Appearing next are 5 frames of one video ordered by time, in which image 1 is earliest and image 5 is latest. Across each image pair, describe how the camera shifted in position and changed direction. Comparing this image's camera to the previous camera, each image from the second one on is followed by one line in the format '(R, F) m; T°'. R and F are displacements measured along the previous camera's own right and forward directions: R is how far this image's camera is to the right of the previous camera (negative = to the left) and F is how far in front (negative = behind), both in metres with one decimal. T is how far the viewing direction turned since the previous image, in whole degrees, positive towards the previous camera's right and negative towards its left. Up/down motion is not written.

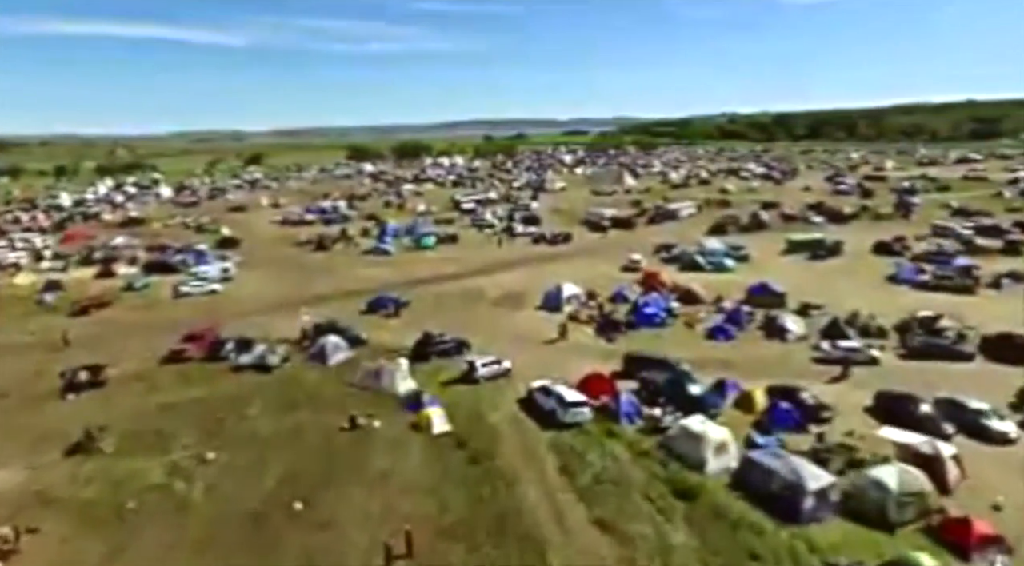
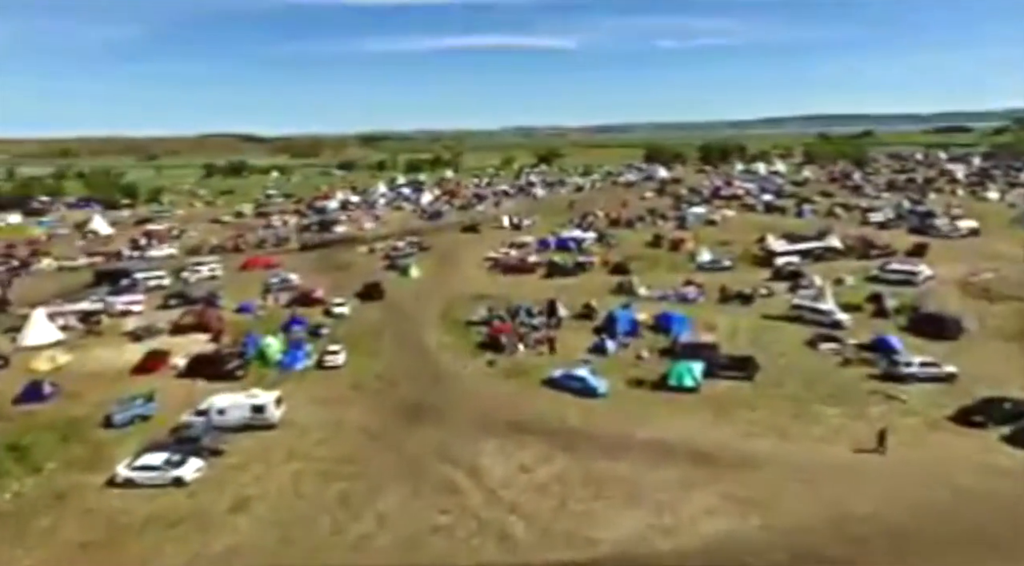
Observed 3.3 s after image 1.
(-2.6, +35.1) m; -24°
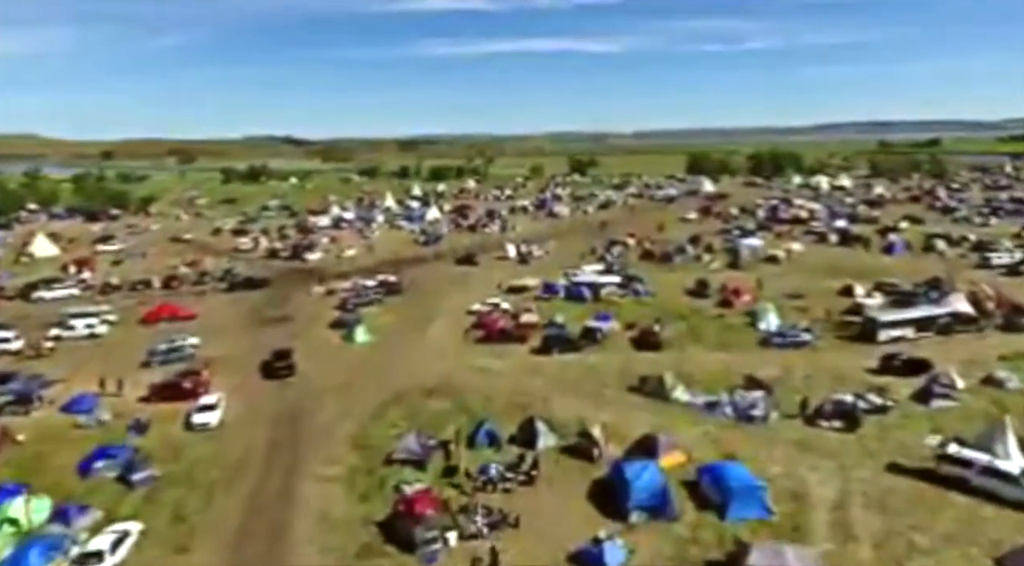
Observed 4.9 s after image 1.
(+3.2, +17.1) m; -3°
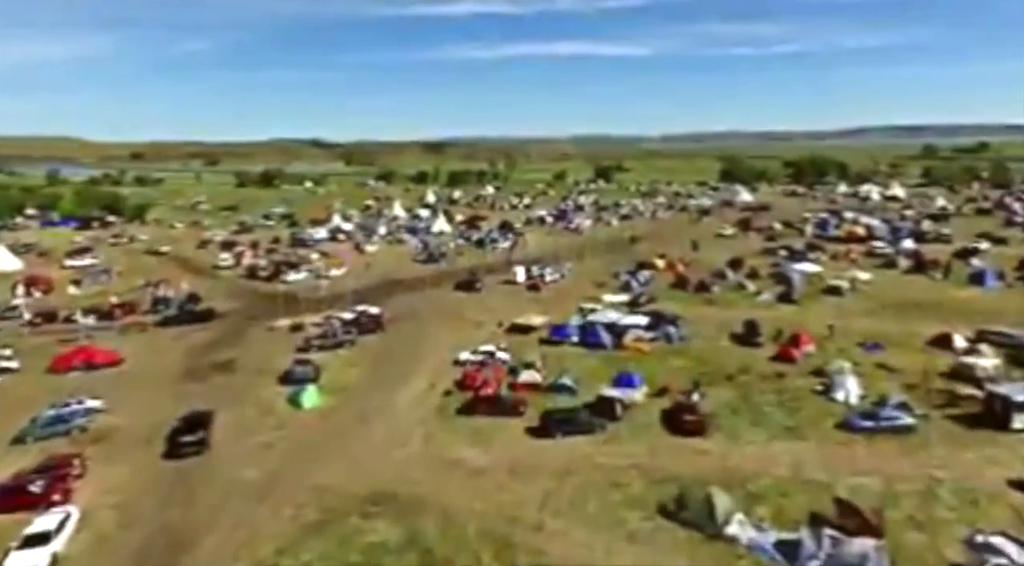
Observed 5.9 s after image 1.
(+1.4, +10.2) m; -2°
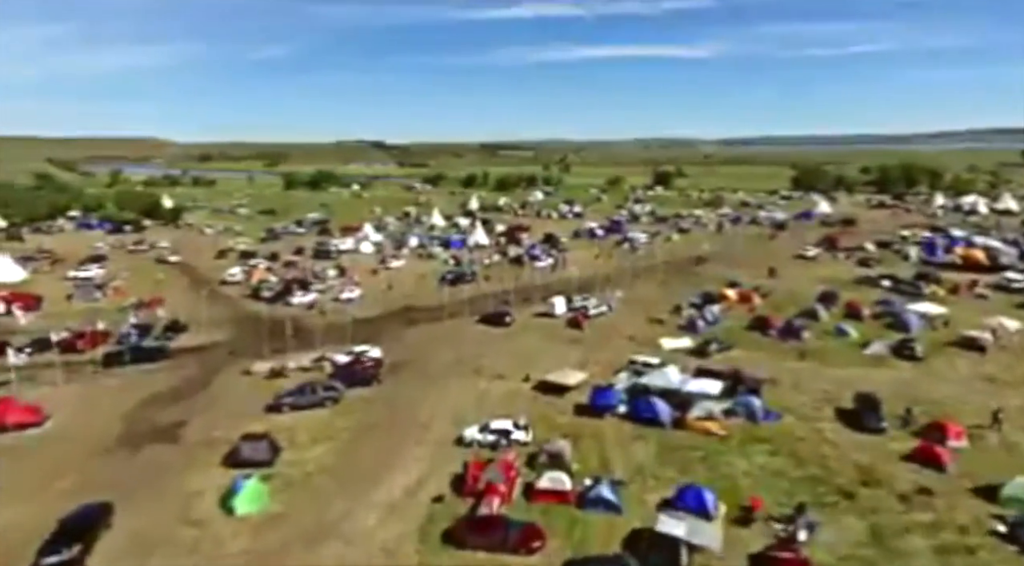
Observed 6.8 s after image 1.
(+1.2, +10.2) m; -4°
